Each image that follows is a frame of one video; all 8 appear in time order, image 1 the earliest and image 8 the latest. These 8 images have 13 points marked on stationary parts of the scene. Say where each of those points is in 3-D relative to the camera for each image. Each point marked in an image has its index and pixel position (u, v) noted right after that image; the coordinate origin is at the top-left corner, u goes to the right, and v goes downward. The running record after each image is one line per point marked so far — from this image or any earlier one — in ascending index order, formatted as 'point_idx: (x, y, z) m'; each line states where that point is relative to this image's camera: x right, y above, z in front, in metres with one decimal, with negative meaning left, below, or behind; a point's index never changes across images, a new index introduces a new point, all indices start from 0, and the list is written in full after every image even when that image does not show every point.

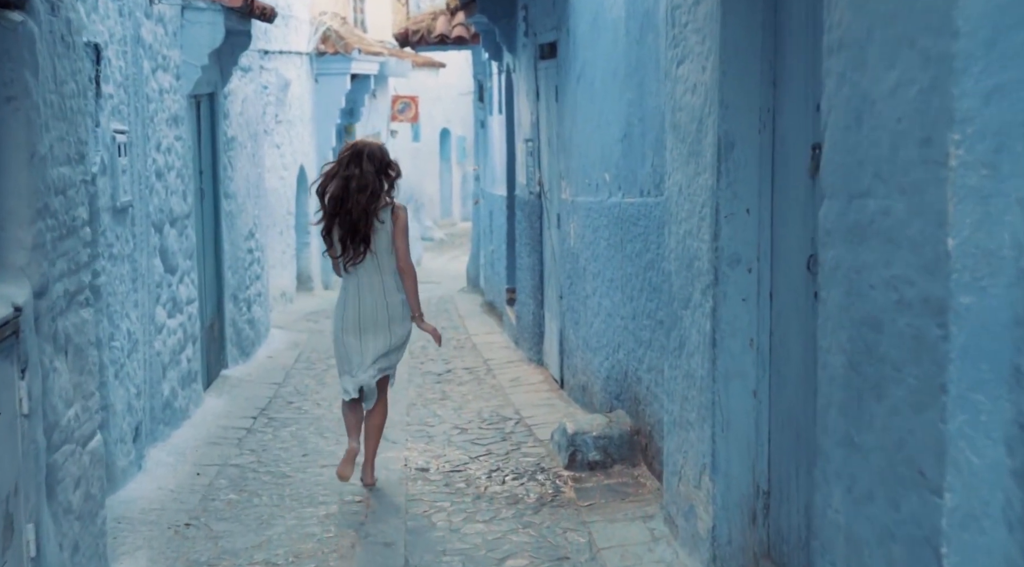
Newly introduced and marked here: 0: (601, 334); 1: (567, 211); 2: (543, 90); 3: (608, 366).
0: (+0.5, -0.3, +7.7) m
1: (+0.4, +0.5, +8.8) m
2: (+0.2, +1.4, +10.0) m
3: (+0.5, -0.5, +7.5) m
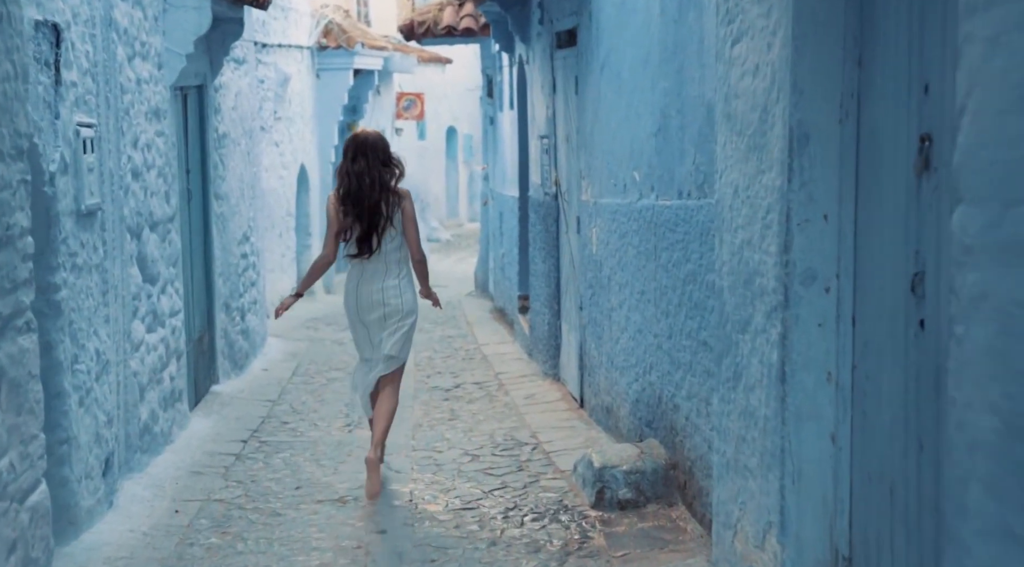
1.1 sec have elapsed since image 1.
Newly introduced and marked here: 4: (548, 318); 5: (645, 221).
0: (+0.6, -0.4, +6.9) m
1: (+0.5, +0.4, +8.0) m
2: (+0.3, +1.4, +9.2) m
3: (+0.6, -0.5, +6.7) m
4: (+0.3, -0.3, +10.0) m
5: (+0.6, +0.3, +6.3) m
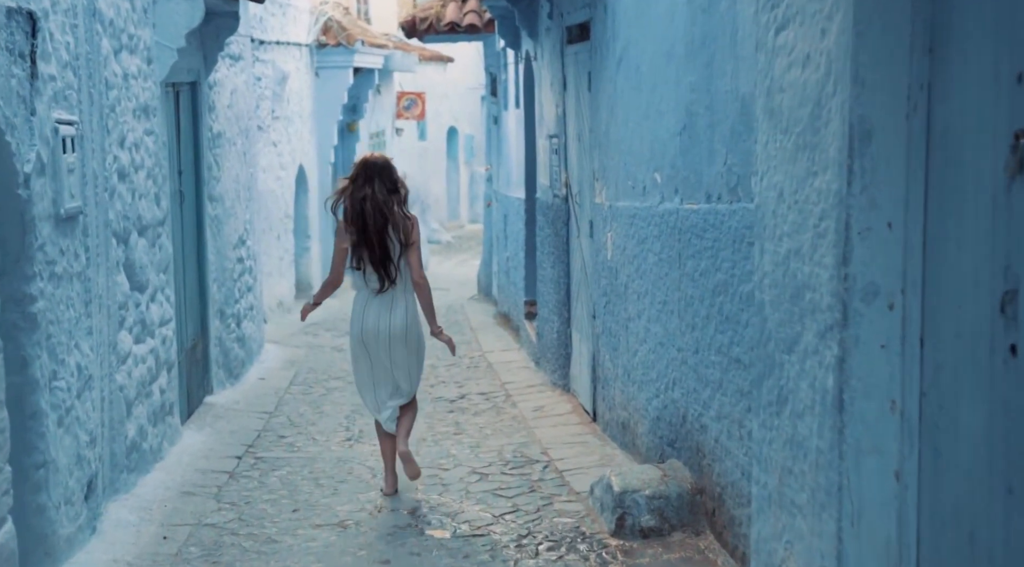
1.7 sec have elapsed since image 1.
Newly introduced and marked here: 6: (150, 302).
0: (+0.7, -0.4, +6.5) m
1: (+0.5, +0.4, +7.6) m
2: (+0.4, +1.3, +8.8) m
3: (+0.7, -0.6, +6.3) m
4: (+0.3, -0.3, +9.6) m
5: (+0.7, +0.3, +5.9) m
6: (-2.0, -0.1, +7.4) m
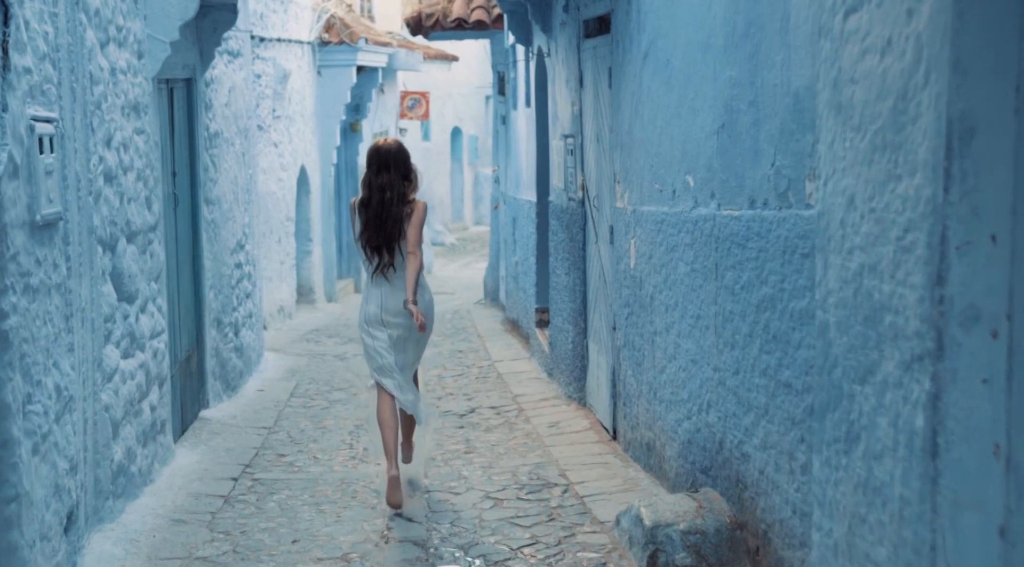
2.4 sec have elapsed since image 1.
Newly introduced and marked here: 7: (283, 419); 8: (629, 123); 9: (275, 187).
0: (+0.7, -0.5, +6.0) m
1: (+0.6, +0.3, +7.1) m
2: (+0.5, +1.3, +8.3) m
3: (+0.8, -0.6, +5.8) m
4: (+0.4, -0.3, +9.1) m
5: (+0.8, +0.2, +5.4) m
6: (-1.9, -0.2, +6.9) m
7: (-1.6, -0.9, +9.1) m
8: (+0.6, +0.8, +6.9) m
9: (-2.6, +1.0, +14.6) m
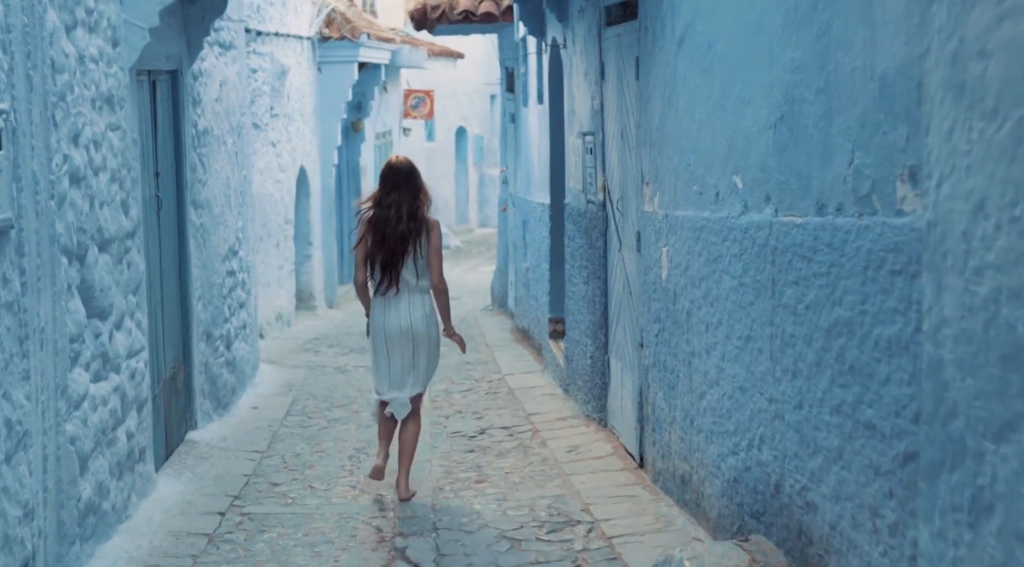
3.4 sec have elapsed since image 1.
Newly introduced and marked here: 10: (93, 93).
0: (+0.8, -0.5, +5.2) m
1: (+0.7, +0.3, +6.3) m
2: (+0.6, +1.2, +7.5) m
3: (+0.8, -0.7, +5.1) m
4: (+0.5, -0.4, +8.4) m
5: (+0.9, +0.1, +4.7) m
6: (-1.8, -0.2, +6.2) m
7: (-1.5, -1.0, +8.4) m
8: (+0.7, +0.8, +6.2) m
9: (-2.5, +1.0, +13.9) m
10: (-1.8, +0.8, +5.8) m
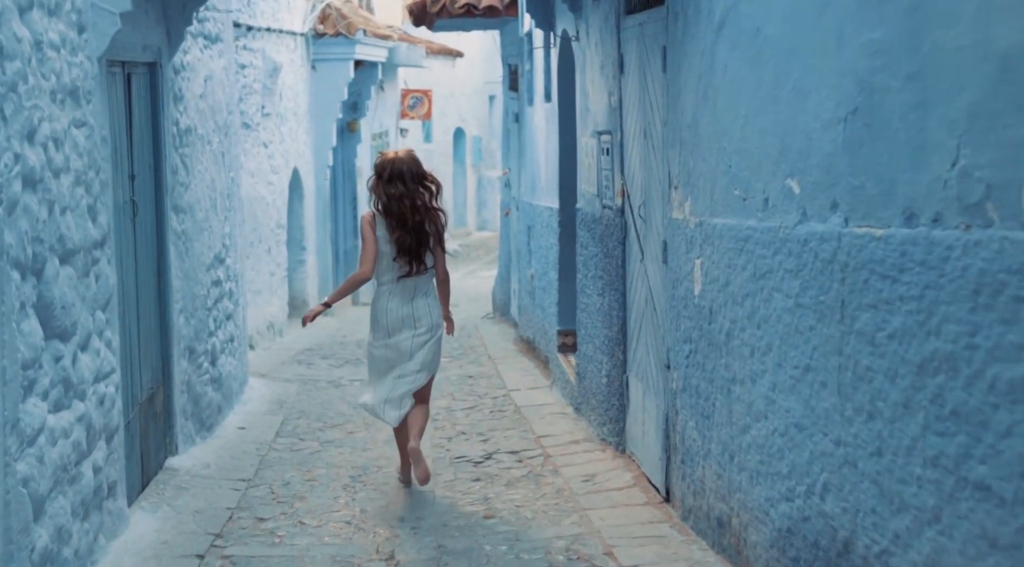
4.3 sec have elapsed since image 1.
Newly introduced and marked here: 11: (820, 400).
0: (+0.9, -0.6, +4.6) m
1: (+0.7, +0.2, +5.7) m
2: (+0.6, +1.2, +6.8) m
3: (+0.9, -0.7, +4.4) m
4: (+0.5, -0.5, +7.7) m
5: (+0.9, +0.1, +4.0) m
6: (-1.8, -0.3, +5.5) m
7: (-1.4, -1.1, +7.7) m
8: (+0.7, +0.7, +5.5) m
9: (-2.4, +0.9, +13.2) m
10: (-1.8, +0.8, +5.1) m
11: (+0.9, -0.4, +4.0) m
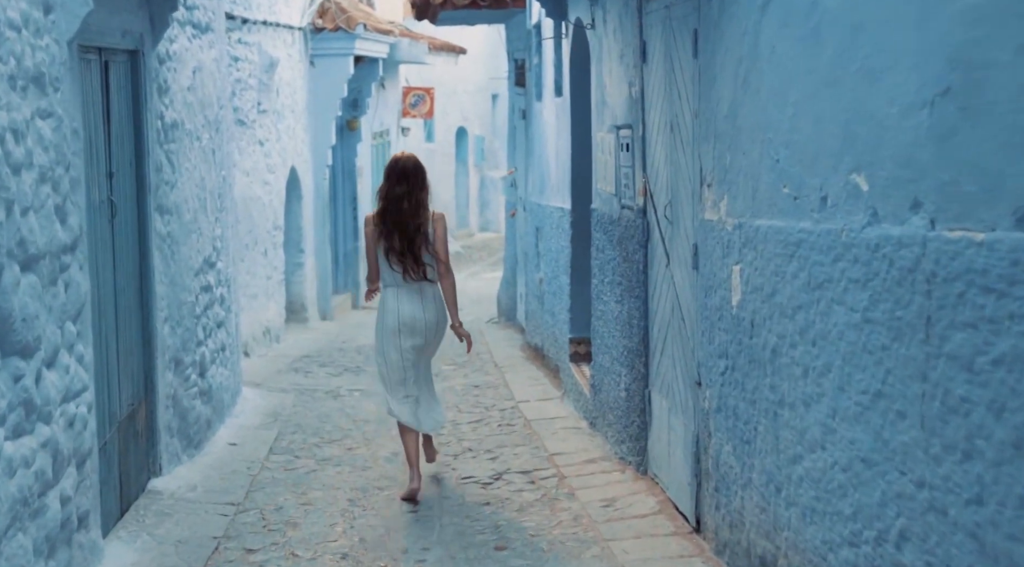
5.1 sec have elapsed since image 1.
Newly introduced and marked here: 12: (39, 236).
0: (+0.9, -0.6, +4.0) m
1: (+0.8, +0.2, +5.1) m
2: (+0.7, +1.1, +6.3) m
3: (+1.0, -0.8, +3.8) m
4: (+0.6, -0.5, +7.1) m
5: (+1.0, 0.0, +3.4) m
6: (-1.7, -0.3, +4.9) m
7: (-1.4, -1.1, +7.1) m
8: (+0.8, +0.7, +4.9) m
9: (-2.4, +0.9, +12.6) m
10: (-1.7, +0.7, +4.5) m
11: (+1.0, -0.4, +3.5) m
12: (-1.7, +0.2, +4.8) m
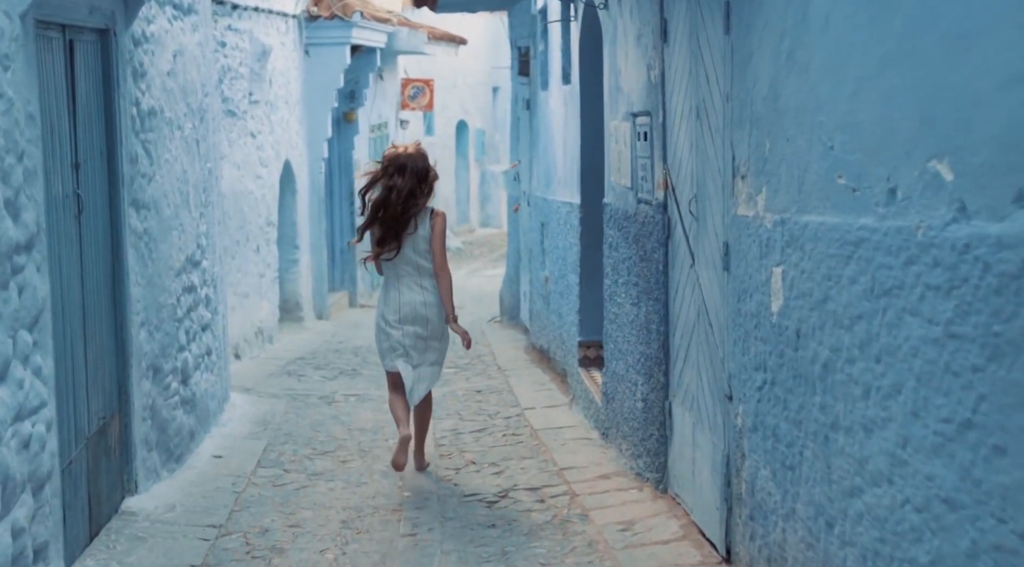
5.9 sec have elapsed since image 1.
0: (+1.0, -0.6, +3.4) m
1: (+0.8, +0.1, +4.5) m
2: (+0.7, +1.1, +5.7) m
3: (+1.0, -0.8, +3.2) m
4: (+0.6, -0.5, +6.5) m
5: (+1.0, 0.0, +2.8) m
6: (-1.7, -0.3, +4.3) m
7: (-1.3, -1.1, +6.5) m
8: (+0.8, +0.7, +4.4) m
9: (-2.3, +0.9, +12.0) m
10: (-1.7, +0.7, +4.0) m
11: (+1.0, -0.4, +2.9) m
12: (-1.7, +0.2, +4.3) m
